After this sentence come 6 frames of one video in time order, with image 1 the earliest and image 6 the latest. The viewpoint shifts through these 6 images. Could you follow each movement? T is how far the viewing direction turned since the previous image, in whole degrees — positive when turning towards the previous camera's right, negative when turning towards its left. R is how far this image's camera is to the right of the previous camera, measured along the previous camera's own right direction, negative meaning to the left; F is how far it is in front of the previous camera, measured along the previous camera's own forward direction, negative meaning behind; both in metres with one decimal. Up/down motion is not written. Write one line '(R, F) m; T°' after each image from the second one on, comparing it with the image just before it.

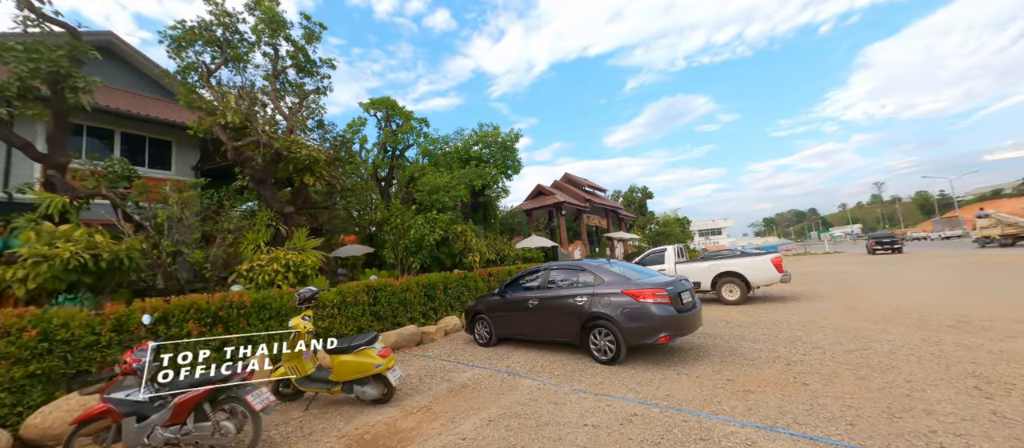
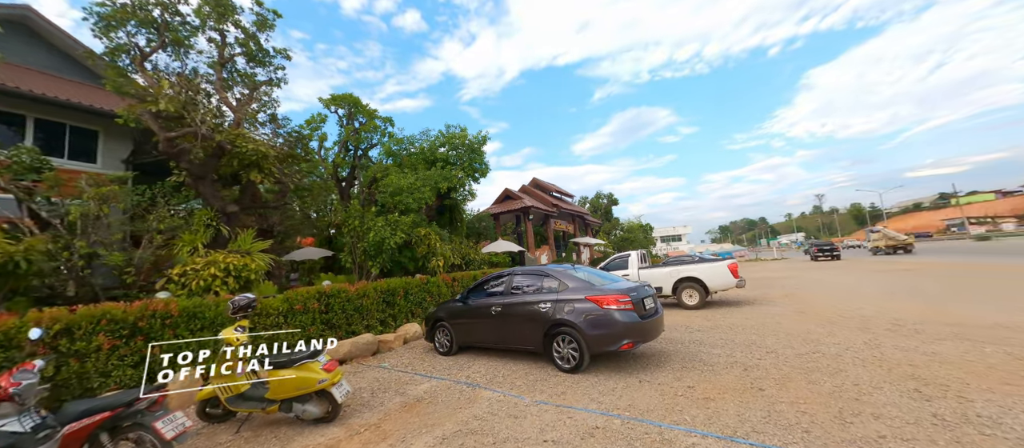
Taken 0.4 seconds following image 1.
(+0.1, +0.2) m; +5°
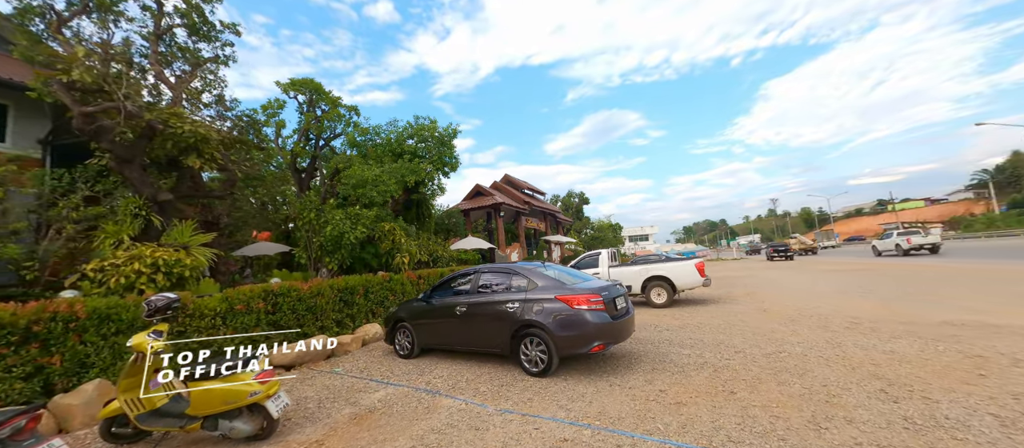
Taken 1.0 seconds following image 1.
(+0.1, +0.3) m; +4°
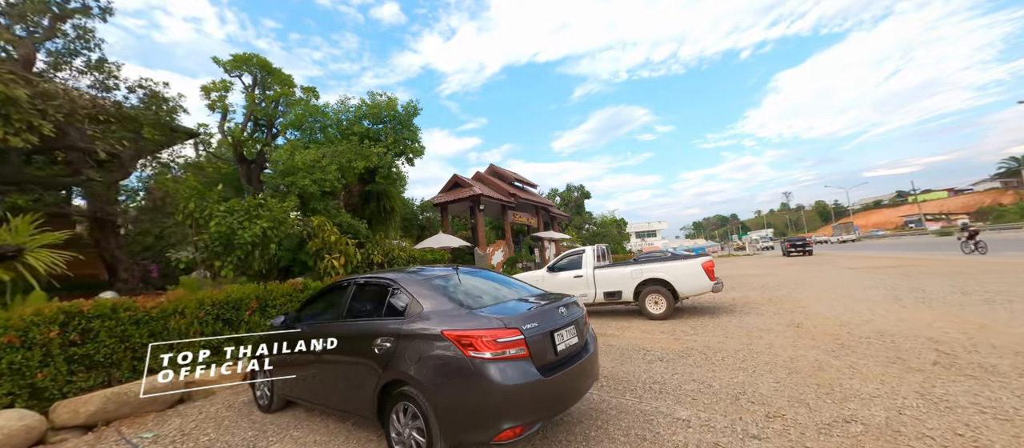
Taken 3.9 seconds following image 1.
(+1.2, +2.1) m; -1°
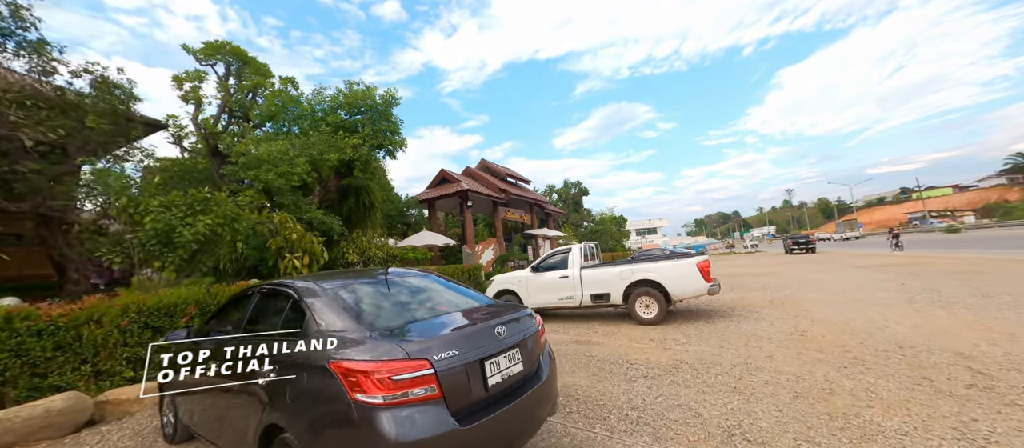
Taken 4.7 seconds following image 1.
(+0.5, +0.7) m; 0°
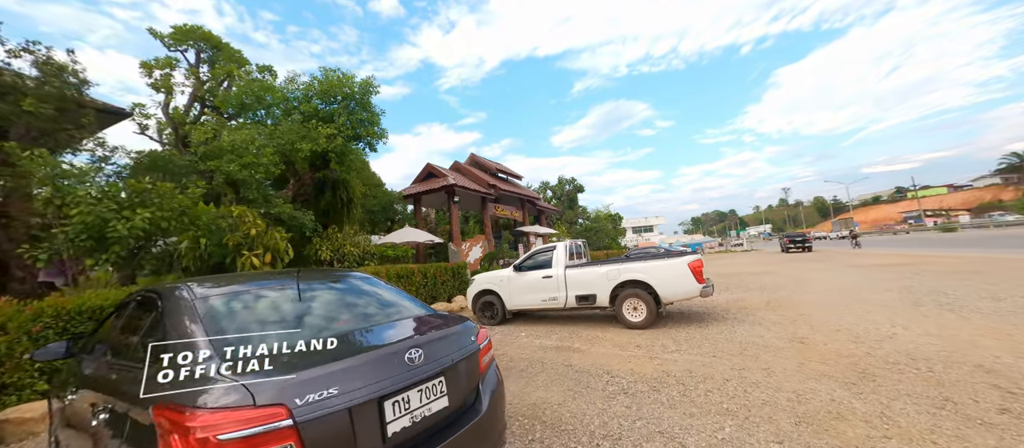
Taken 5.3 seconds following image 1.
(+0.4, +0.6) m; 0°
